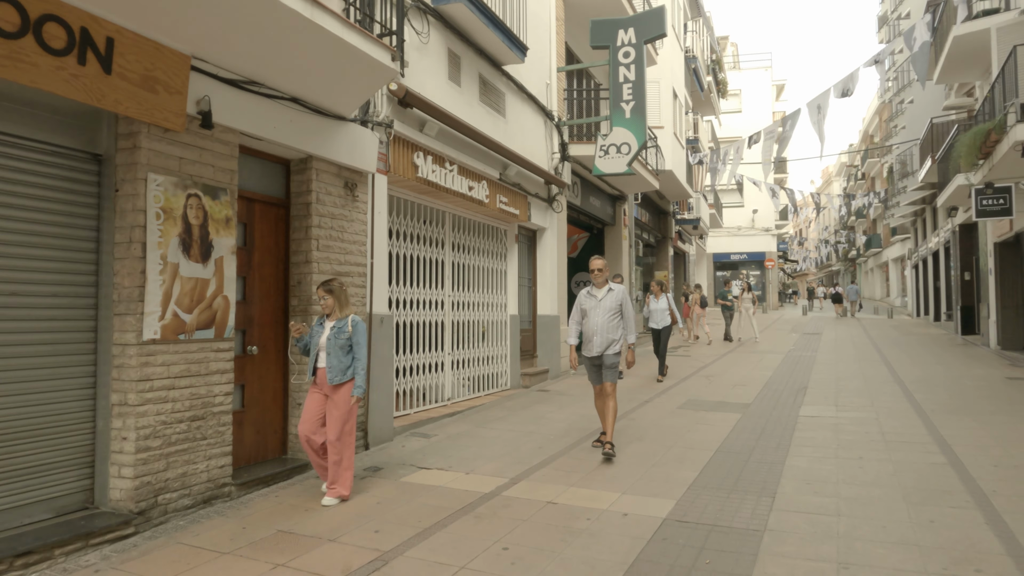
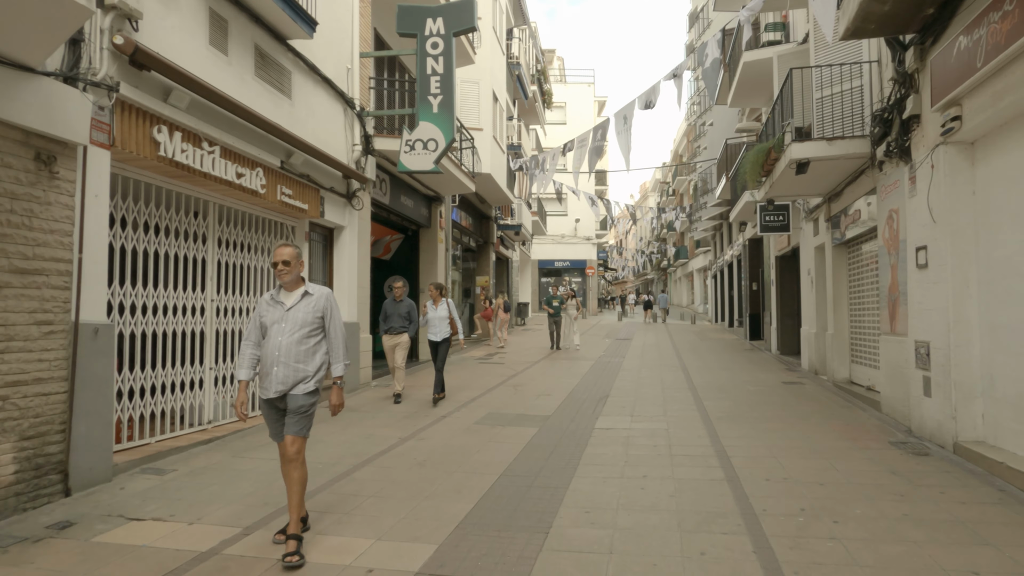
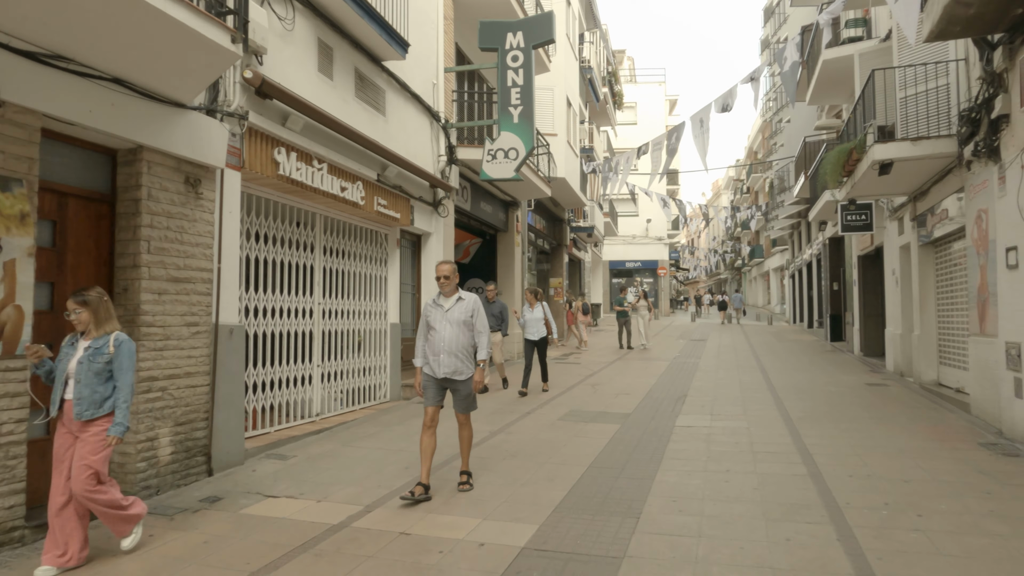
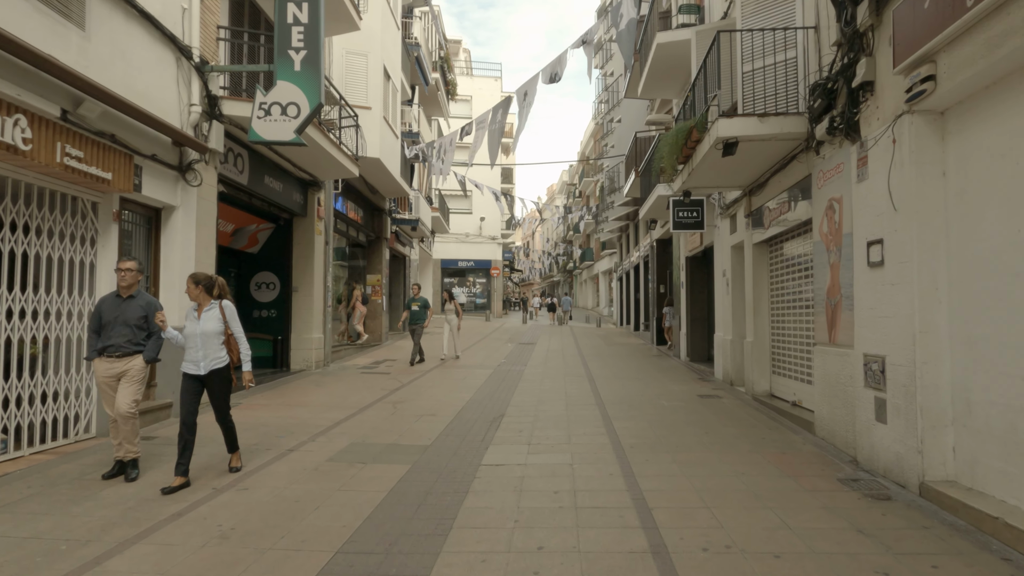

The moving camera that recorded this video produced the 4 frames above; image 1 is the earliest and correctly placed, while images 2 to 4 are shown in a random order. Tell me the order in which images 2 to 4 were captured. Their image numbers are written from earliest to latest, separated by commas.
3, 2, 4
